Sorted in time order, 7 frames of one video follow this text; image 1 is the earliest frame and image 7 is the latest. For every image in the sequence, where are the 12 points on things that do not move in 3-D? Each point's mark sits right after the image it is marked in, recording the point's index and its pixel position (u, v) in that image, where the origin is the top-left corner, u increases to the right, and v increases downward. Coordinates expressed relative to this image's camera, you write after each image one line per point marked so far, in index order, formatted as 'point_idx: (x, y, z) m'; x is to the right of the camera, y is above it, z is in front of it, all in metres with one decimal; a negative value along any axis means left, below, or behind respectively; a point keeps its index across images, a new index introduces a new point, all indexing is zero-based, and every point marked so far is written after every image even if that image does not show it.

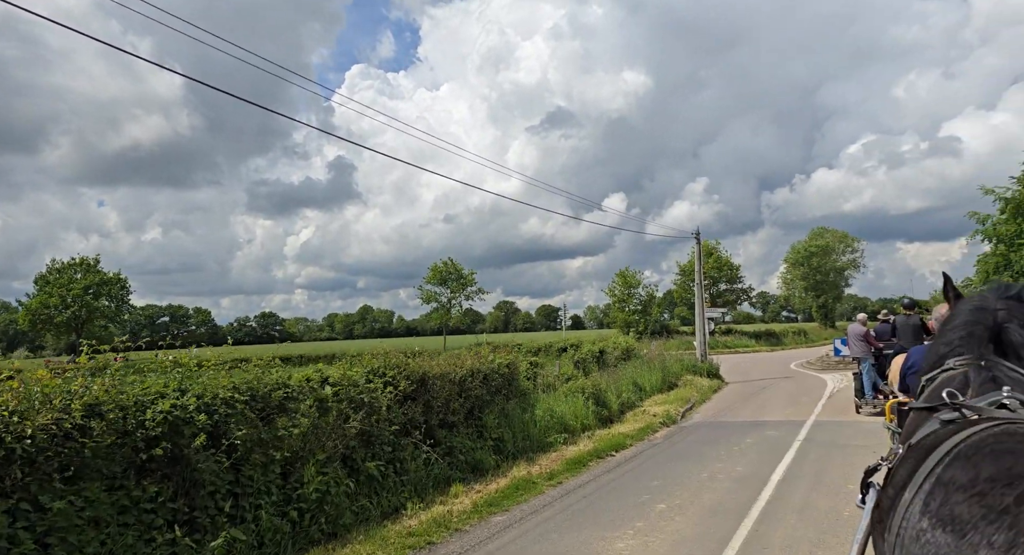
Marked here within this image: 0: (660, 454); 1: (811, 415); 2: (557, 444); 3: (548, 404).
0: (+2.2, -2.7, +10.5) m
1: (+6.1, -2.8, +14.0) m
2: (+0.7, -2.7, +11.2) m
3: (+0.6, -2.3, +12.2) m
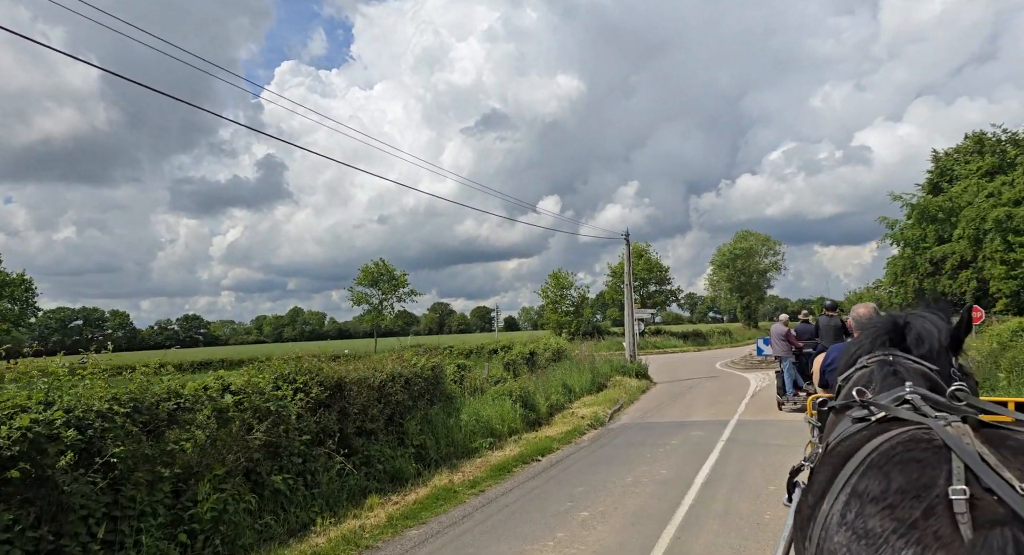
0: (+1.1, -2.7, +10.3) m
1: (+4.6, -2.8, +14.2) m
2: (-0.5, -2.7, +10.9) m
3: (-0.7, -2.3, +11.9) m
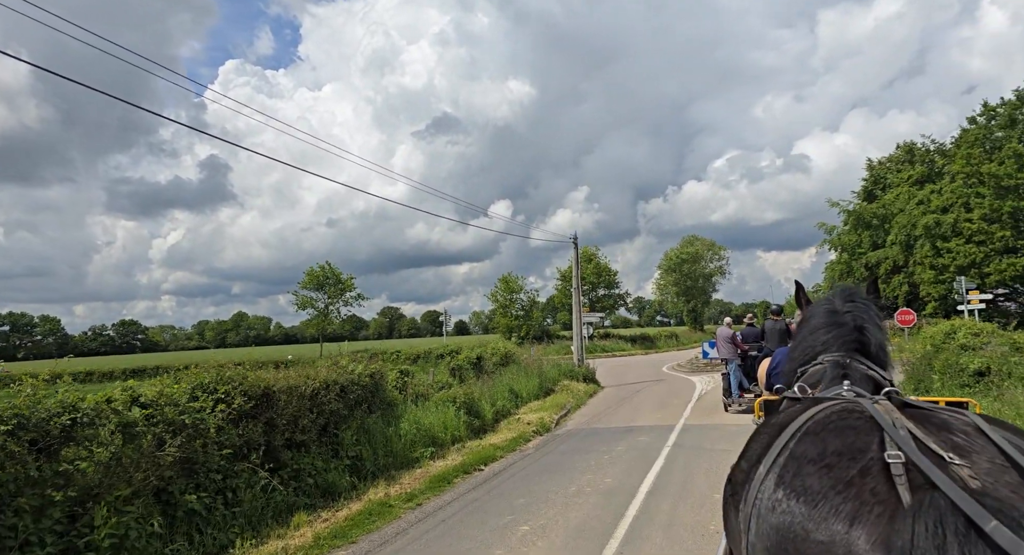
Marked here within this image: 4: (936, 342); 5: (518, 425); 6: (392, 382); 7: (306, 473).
0: (+0.2, -2.8, +10.0) m
1: (+3.5, -2.9, +14.2) m
2: (-1.4, -2.8, +10.4) m
3: (-1.6, -2.3, +11.5) m
4: (+8.8, -1.4, +14.3) m
5: (+0.1, -3.0, +14.2) m
6: (-2.5, -2.1, +14.0) m
7: (-2.4, -2.2, +7.9) m
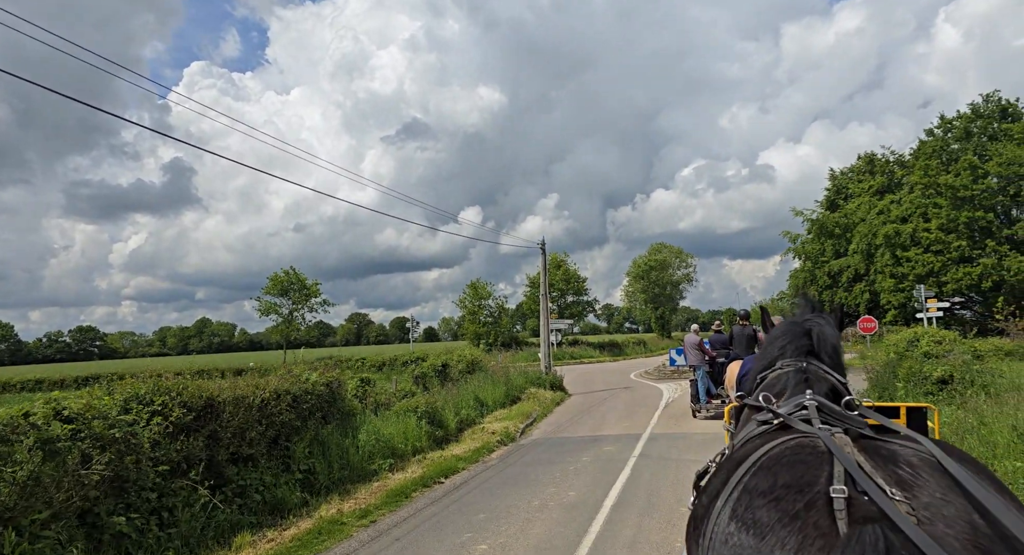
0: (-0.3, -2.9, +9.7) m
1: (+2.8, -3.0, +14.0) m
2: (-1.9, -2.8, +10.0) m
3: (-2.2, -2.4, +11.1) m
4: (+8.1, -1.5, +14.4) m
5: (-0.6, -3.2, +13.8) m
6: (-3.2, -2.2, +13.5) m
7: (-2.8, -2.3, +7.4) m
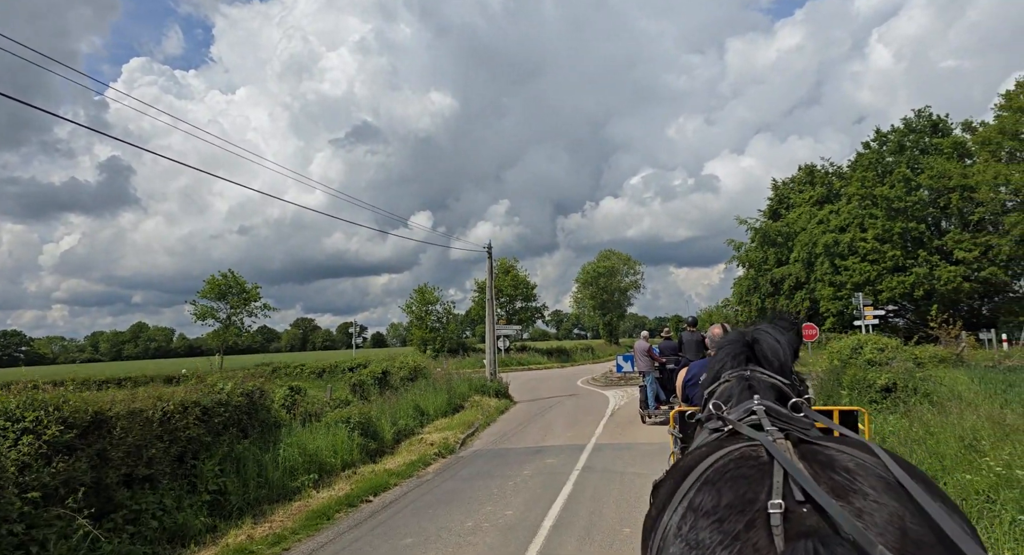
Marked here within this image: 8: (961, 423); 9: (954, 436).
0: (-1.2, -2.9, +9.0) m
1: (+1.6, -3.1, +13.5) m
2: (-2.8, -2.9, +9.2) m
3: (-3.2, -2.4, +10.2) m
4: (+6.9, -1.7, +14.3) m
5: (-1.8, -3.2, +13.1) m
6: (-4.3, -2.3, +12.6) m
7: (-3.5, -2.3, +6.6) m
8: (+5.9, -1.9, +9.0) m
9: (+5.4, -1.9, +8.4) m
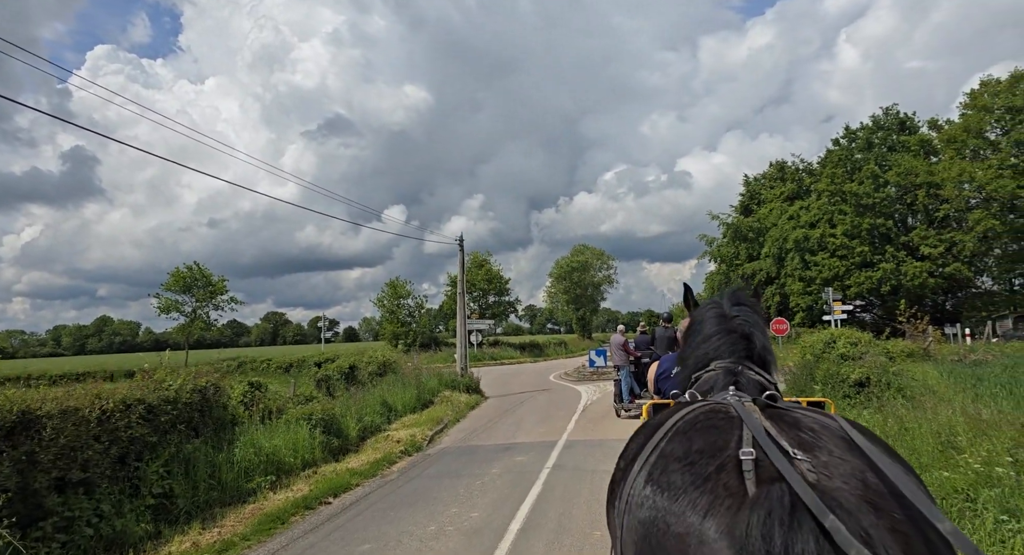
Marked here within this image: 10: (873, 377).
0: (-1.6, -2.8, +8.6) m
1: (+1.0, -3.0, +13.2) m
2: (-3.2, -2.7, +8.8) m
3: (-3.6, -2.3, +9.8) m
4: (+6.3, -1.5, +14.2) m
5: (-2.4, -3.1, +12.7) m
6: (-4.8, -2.1, +12.1) m
7: (-3.8, -2.2, +6.1) m
8: (+5.5, -1.8, +8.8) m
9: (+5.0, -1.9, +8.2) m
10: (+6.2, -1.7, +11.8) m
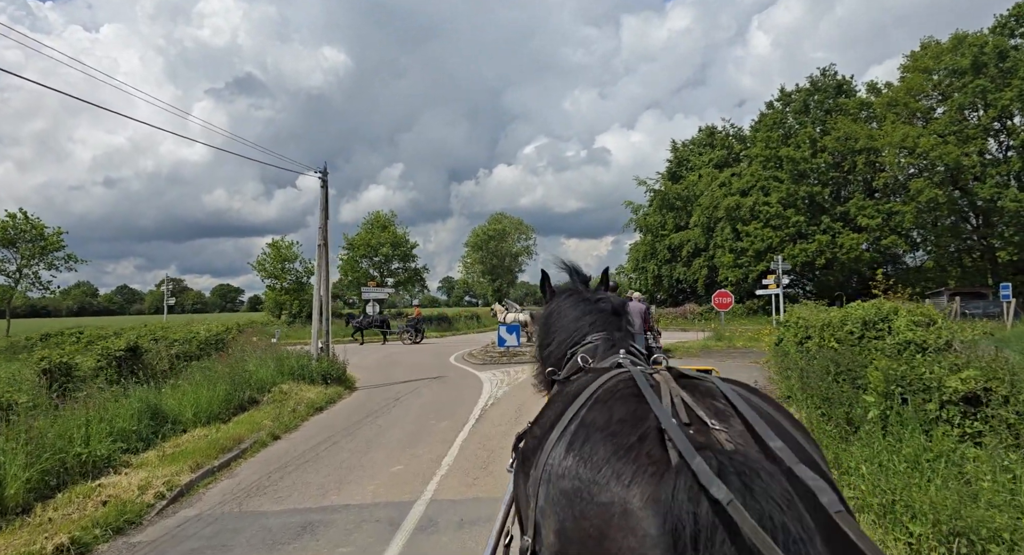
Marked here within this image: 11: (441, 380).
0: (-2.9, -2.1, +2.4) m
1: (-0.9, -2.1, +7.3) m
2: (-4.5, -2.0, +2.4) m
3: (-5.0, -1.5, +3.3) m
4: (+4.3, -0.8, +8.8) m
5: (-4.1, -2.2, +6.4) m
6: (-6.5, -1.2, +5.4) m
7: (-4.8, -1.5, -0.4) m
8: (+4.1, -1.2, +3.4) m
9: (+3.8, -1.3, +2.8) m
10: (+4.5, -1.0, +6.4) m
11: (-1.8, -2.7, +17.6) m
